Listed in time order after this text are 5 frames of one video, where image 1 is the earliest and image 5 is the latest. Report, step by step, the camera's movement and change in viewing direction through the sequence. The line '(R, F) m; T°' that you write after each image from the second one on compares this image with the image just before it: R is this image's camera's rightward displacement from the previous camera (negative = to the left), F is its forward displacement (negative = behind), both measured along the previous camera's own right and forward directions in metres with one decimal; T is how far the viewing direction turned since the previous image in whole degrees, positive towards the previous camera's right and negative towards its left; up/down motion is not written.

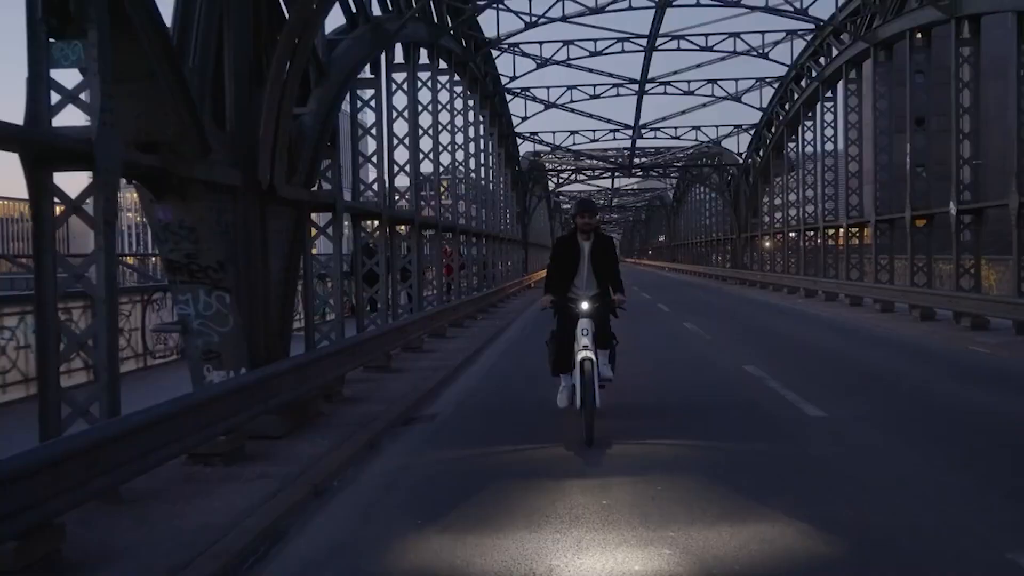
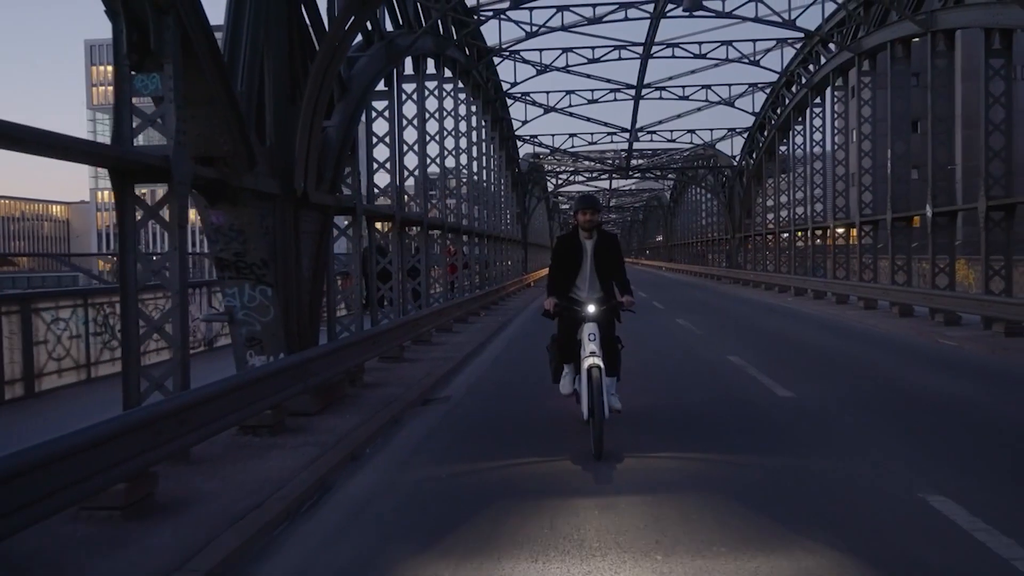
(-0.1, -0.9) m; 0°
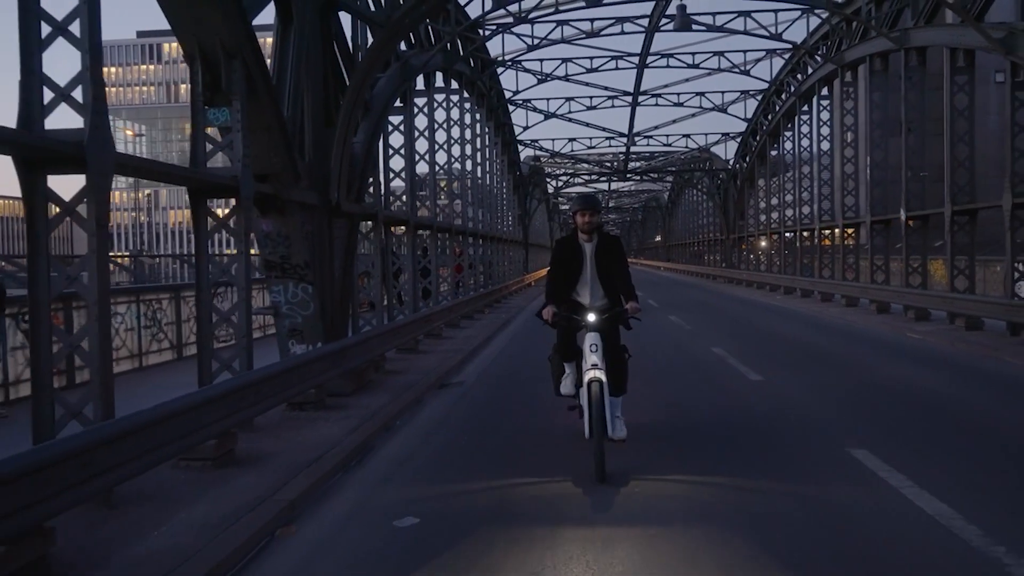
(-0.1, -1.2) m; 0°
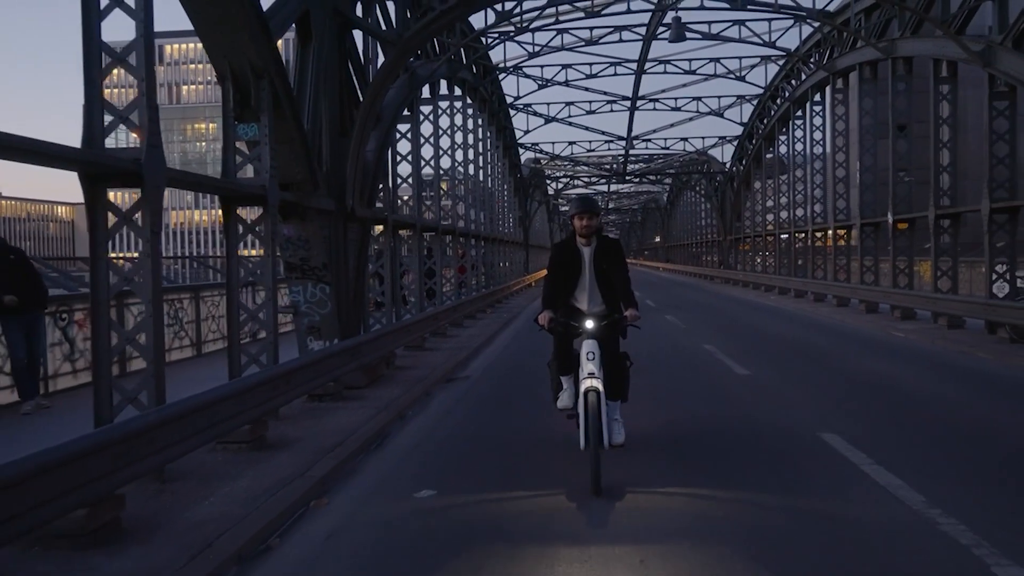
(+0.1, +1.5) m; 0°
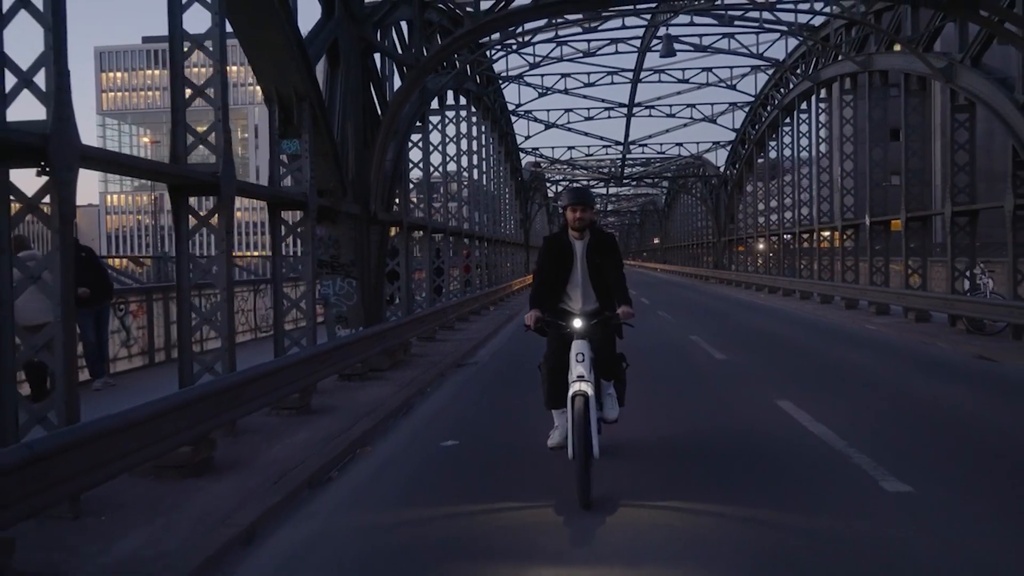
(0.0, -1.3) m; 0°
